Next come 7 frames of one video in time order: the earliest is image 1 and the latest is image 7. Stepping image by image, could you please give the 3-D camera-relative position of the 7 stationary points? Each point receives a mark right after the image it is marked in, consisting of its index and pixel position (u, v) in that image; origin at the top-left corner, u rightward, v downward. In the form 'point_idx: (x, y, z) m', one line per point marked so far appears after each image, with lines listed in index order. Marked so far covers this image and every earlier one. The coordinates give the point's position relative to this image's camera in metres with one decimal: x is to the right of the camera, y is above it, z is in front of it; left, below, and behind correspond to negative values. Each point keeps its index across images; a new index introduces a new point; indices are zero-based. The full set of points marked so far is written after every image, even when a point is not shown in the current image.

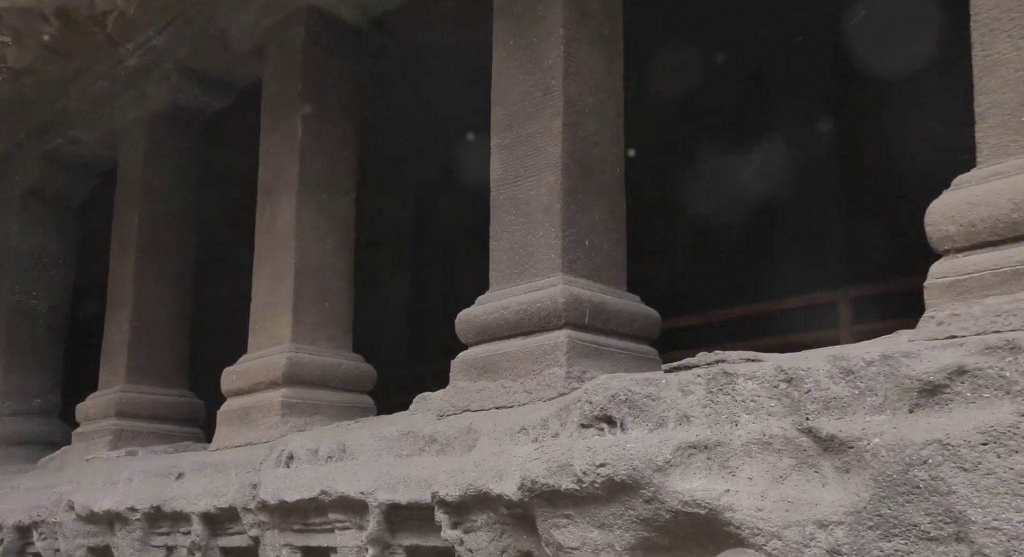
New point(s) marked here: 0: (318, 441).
0: (-0.5, -0.4, +3.0) m
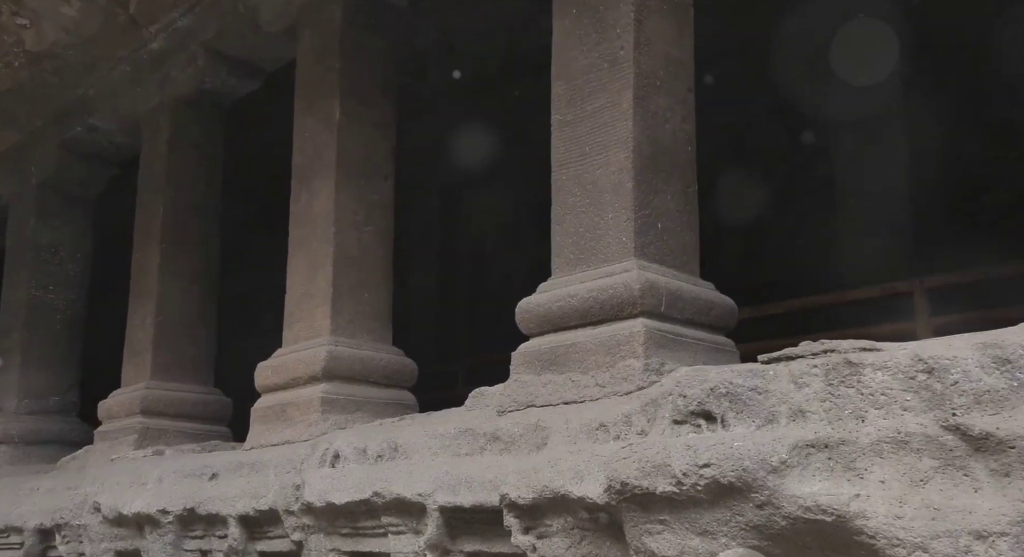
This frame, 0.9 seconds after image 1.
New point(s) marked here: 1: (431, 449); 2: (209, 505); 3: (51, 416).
0: (-0.4, -0.4, +2.8) m
1: (-0.2, -0.4, +2.6) m
2: (-0.9, -0.7, +3.2) m
3: (-2.5, -0.7, +5.7) m
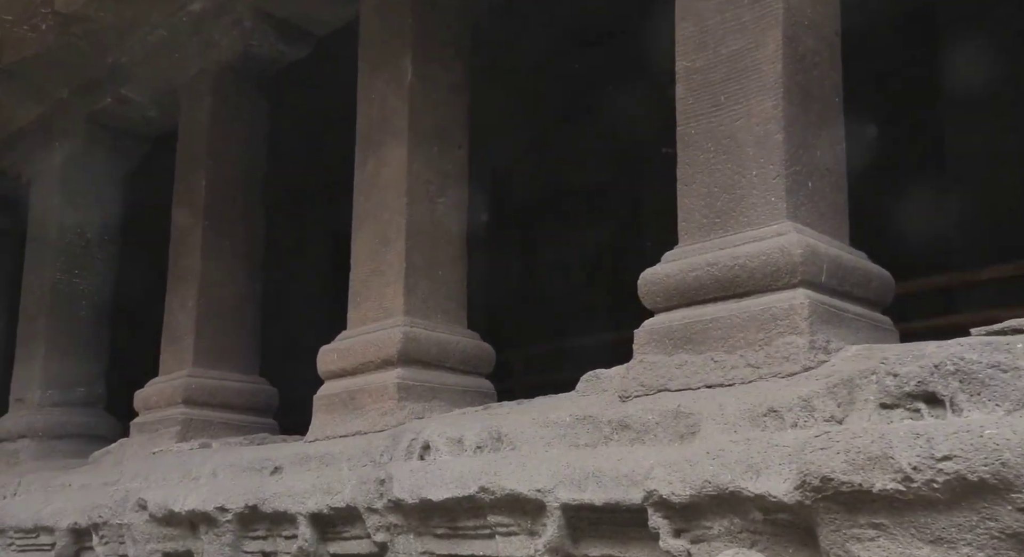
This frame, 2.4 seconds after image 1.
0: (-0.1, -0.3, +2.5) m
1: (+0.1, -0.3, +2.3) m
2: (-0.6, -0.6, +2.9) m
3: (-2.2, -0.7, +5.4) m
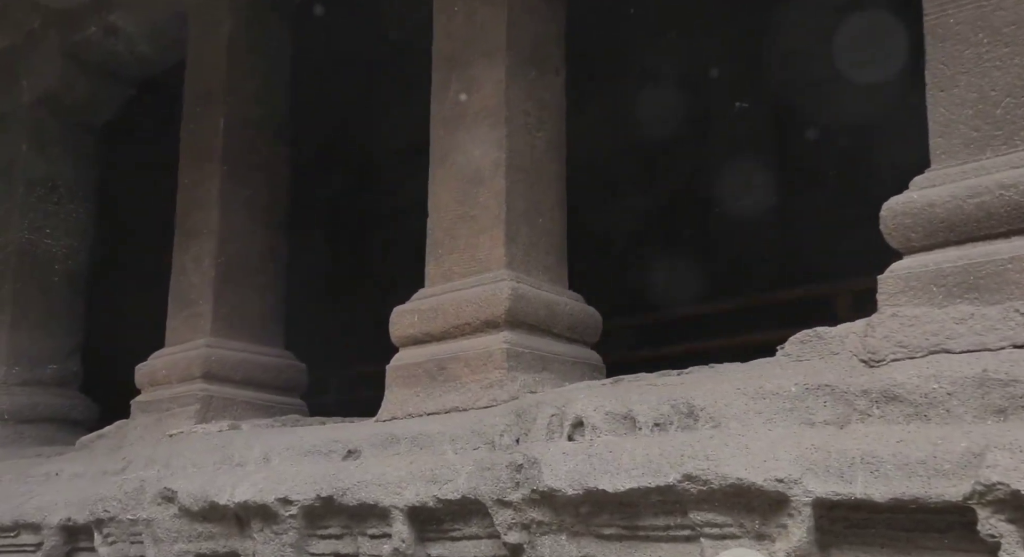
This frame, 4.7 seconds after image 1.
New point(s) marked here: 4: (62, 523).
0: (+0.2, -0.2, +2.0) m
1: (+0.4, -0.2, +1.8) m
2: (-0.3, -0.5, +2.3) m
3: (-2.0, -0.5, +4.8) m
4: (-1.4, -0.8, +3.5) m
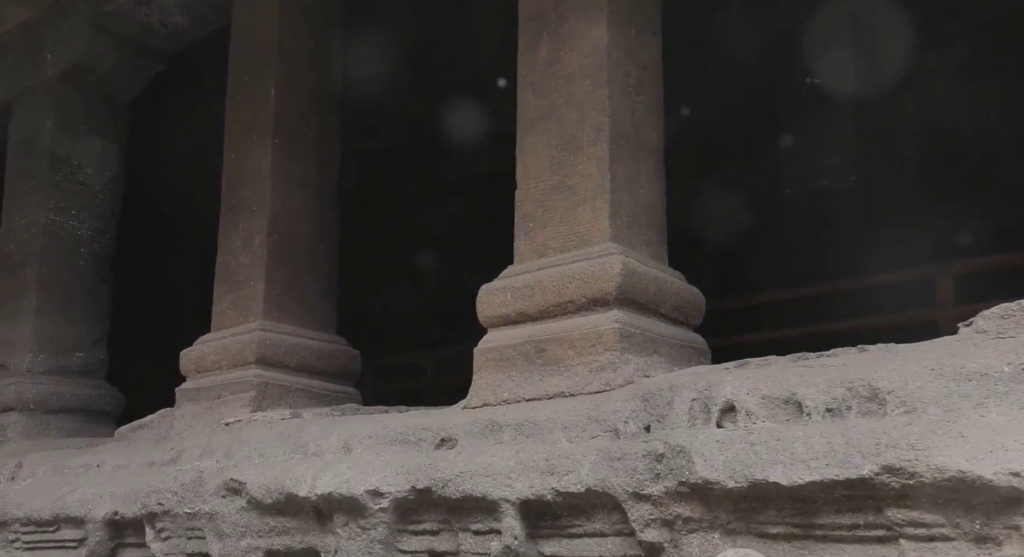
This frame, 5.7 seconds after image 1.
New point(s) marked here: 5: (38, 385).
0: (+0.4, -0.2, +1.8) m
1: (+0.6, -0.2, +1.5) m
2: (-0.1, -0.4, +2.1) m
3: (-1.8, -0.4, +4.5) m
4: (-1.2, -0.7, +3.2) m
5: (-1.9, -0.4, +4.4) m
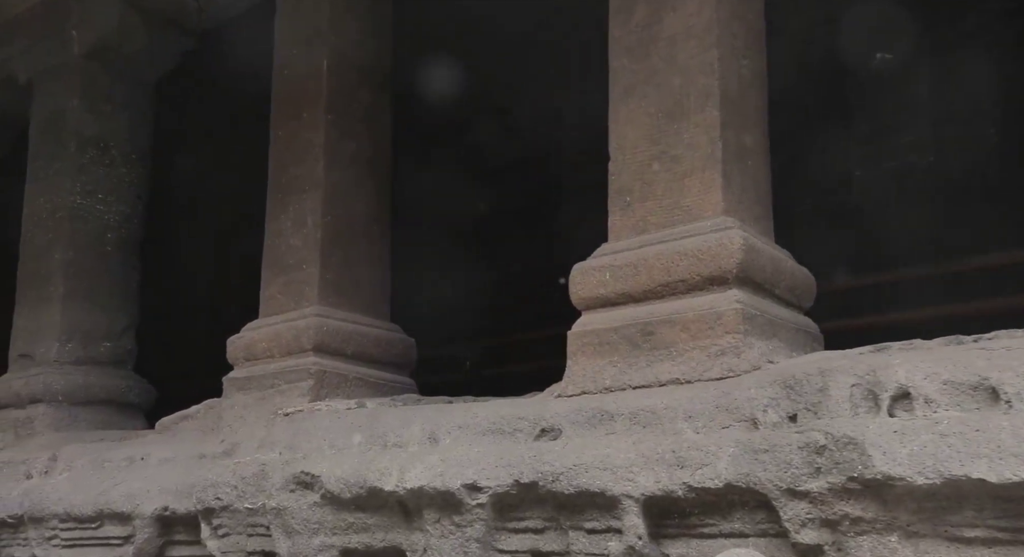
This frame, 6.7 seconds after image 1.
0: (+0.7, -0.1, +1.6) m
1: (+0.9, -0.1, +1.3) m
2: (+0.1, -0.4, +1.9) m
3: (-1.6, -0.3, +4.3) m
4: (-1.0, -0.7, +3.0) m
5: (-1.7, -0.4, +4.2) m
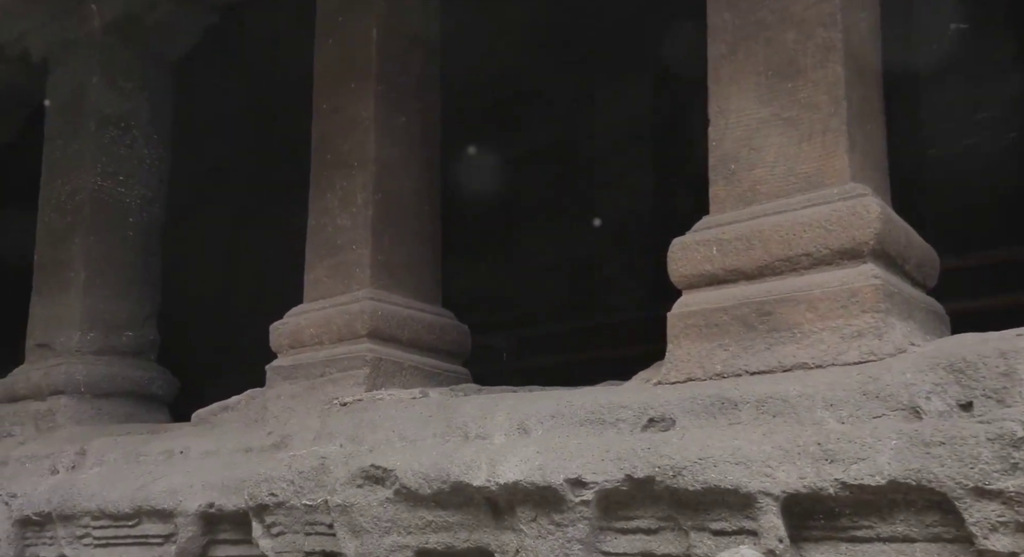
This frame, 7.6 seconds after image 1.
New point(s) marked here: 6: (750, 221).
0: (+0.8, -0.1, +1.3) m
1: (+1.0, -0.1, +1.1) m
2: (+0.3, -0.3, +1.7) m
3: (-1.4, -0.3, +4.1) m
4: (-0.8, -0.6, +2.8) m
5: (-1.5, -0.3, +3.9) m
6: (+0.5, +0.1, +2.1) m
